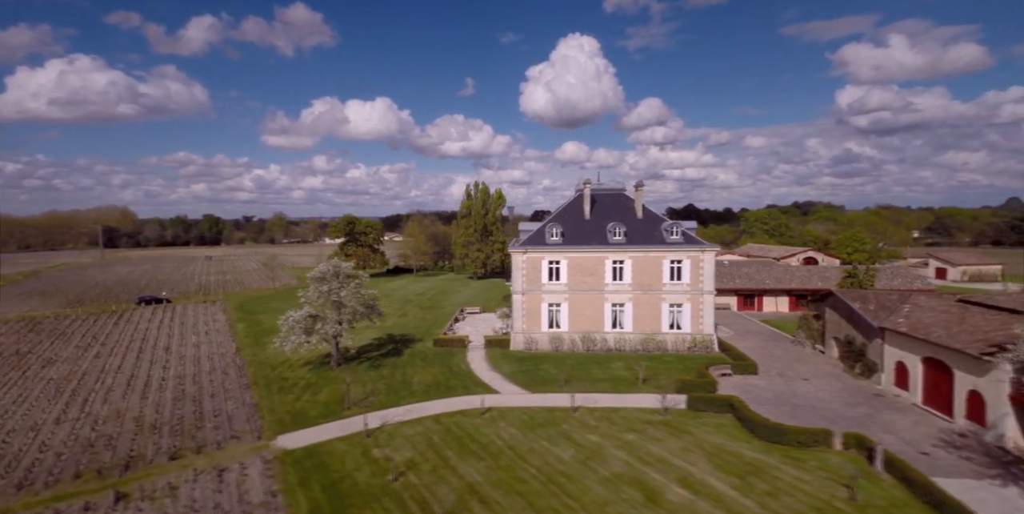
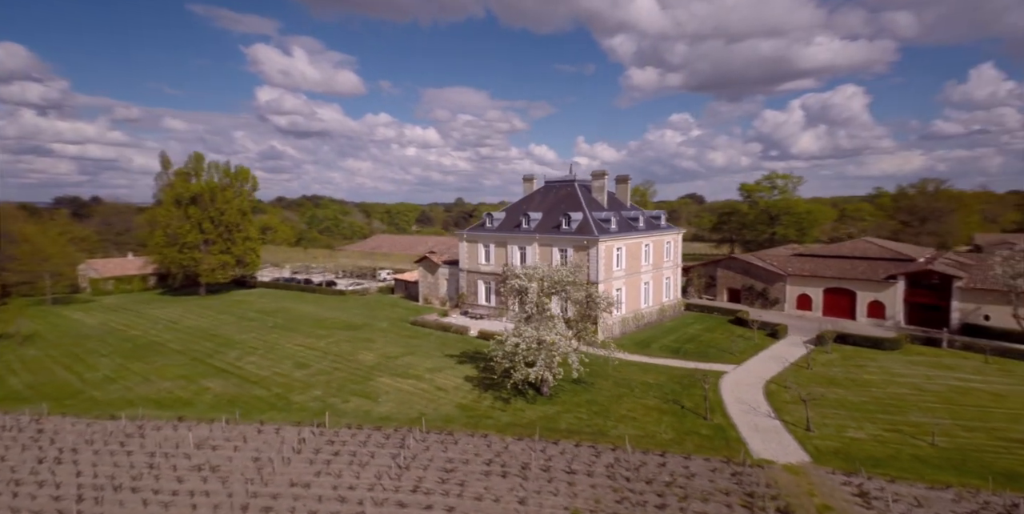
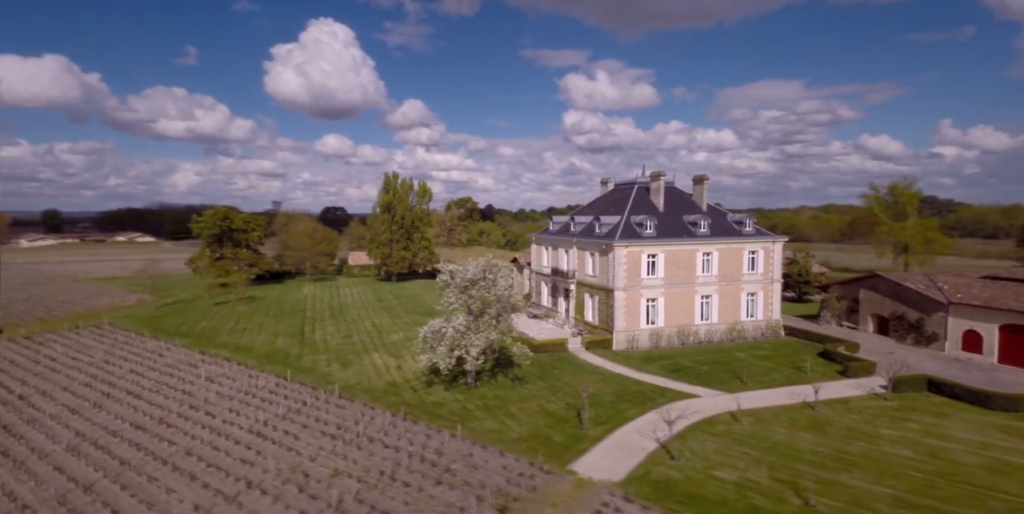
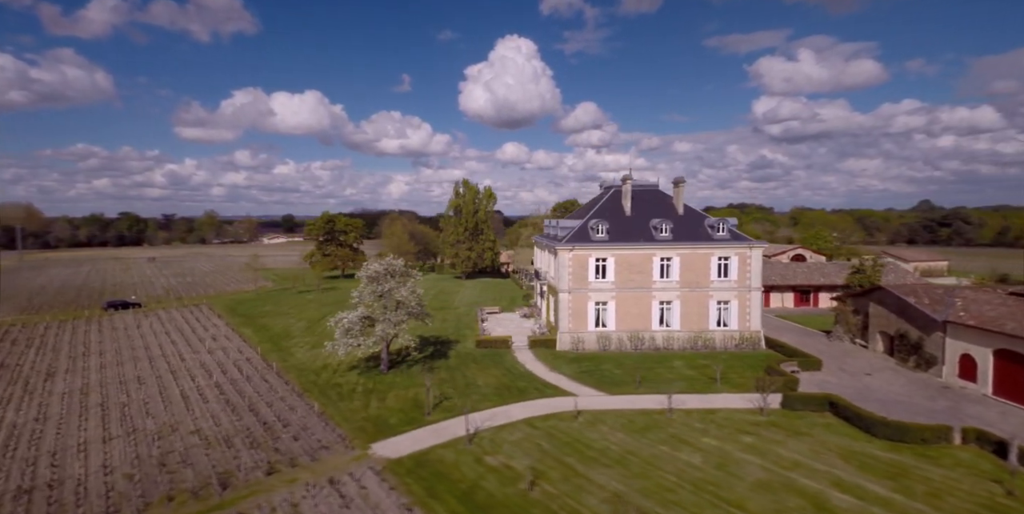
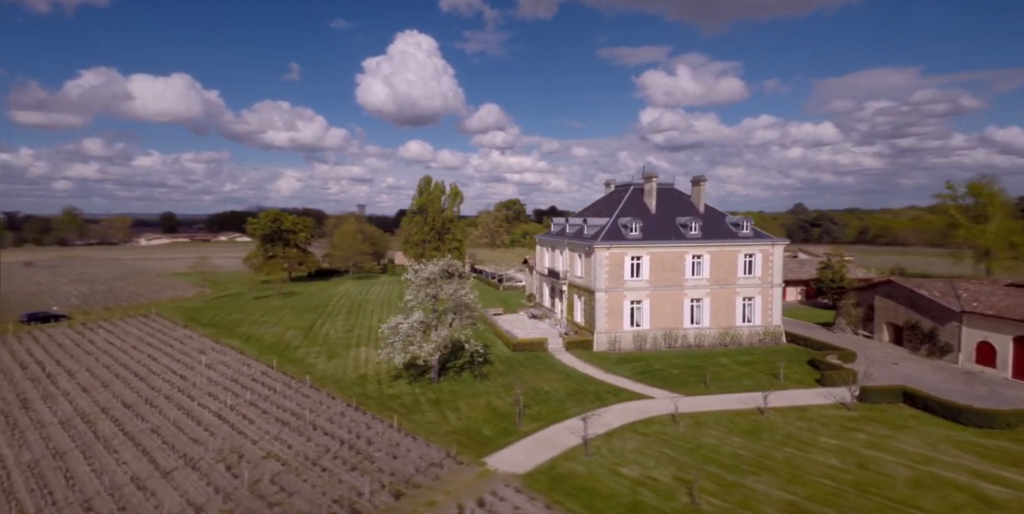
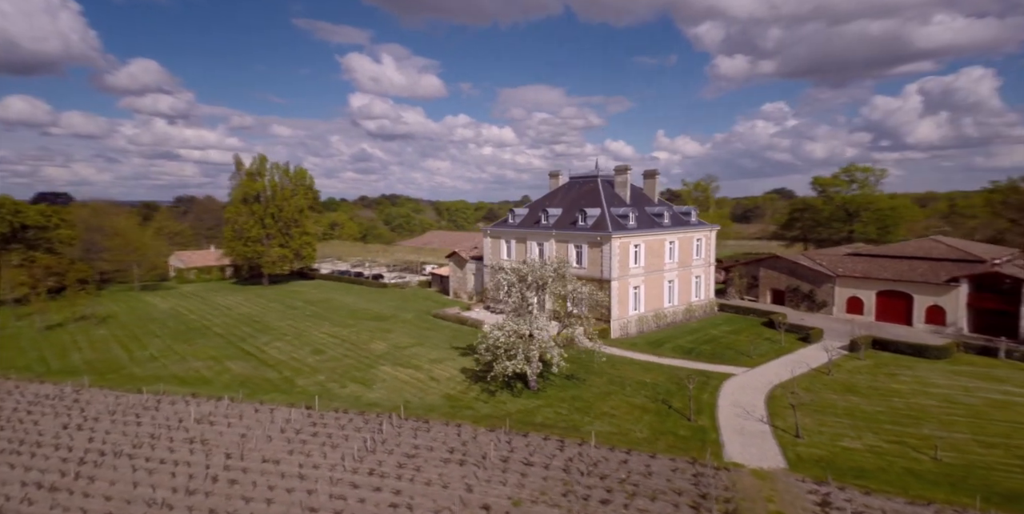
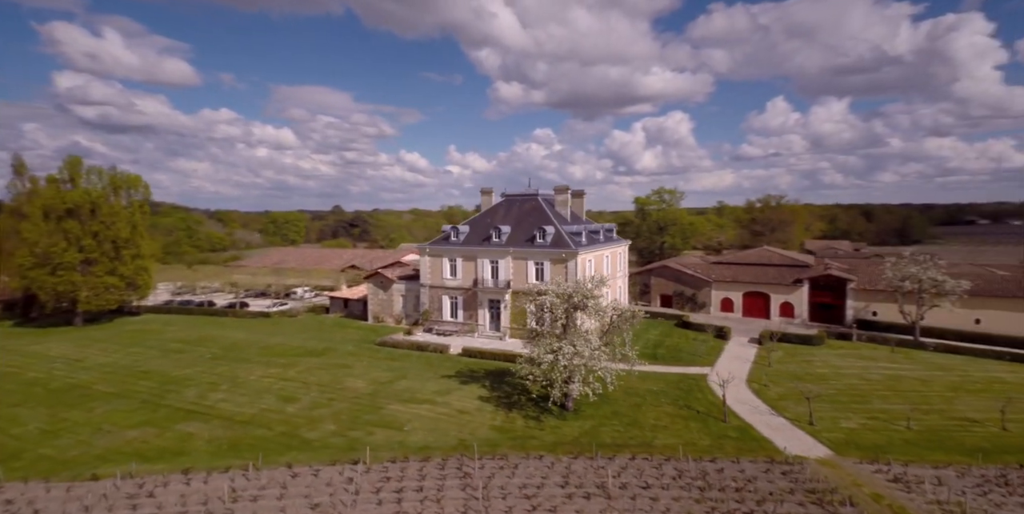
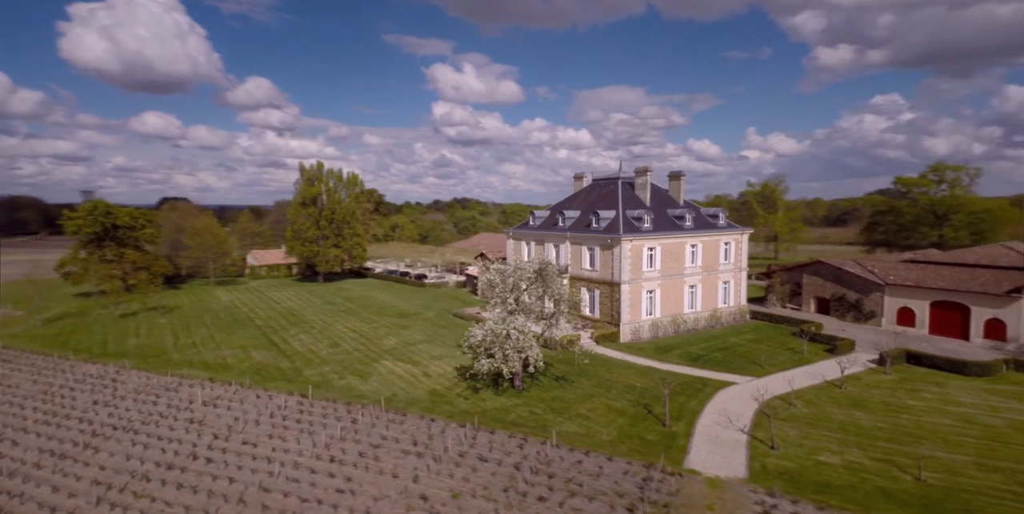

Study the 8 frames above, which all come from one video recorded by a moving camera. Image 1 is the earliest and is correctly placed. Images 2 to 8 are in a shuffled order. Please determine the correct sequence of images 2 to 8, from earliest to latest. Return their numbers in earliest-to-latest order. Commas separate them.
4, 5, 3, 8, 6, 2, 7
